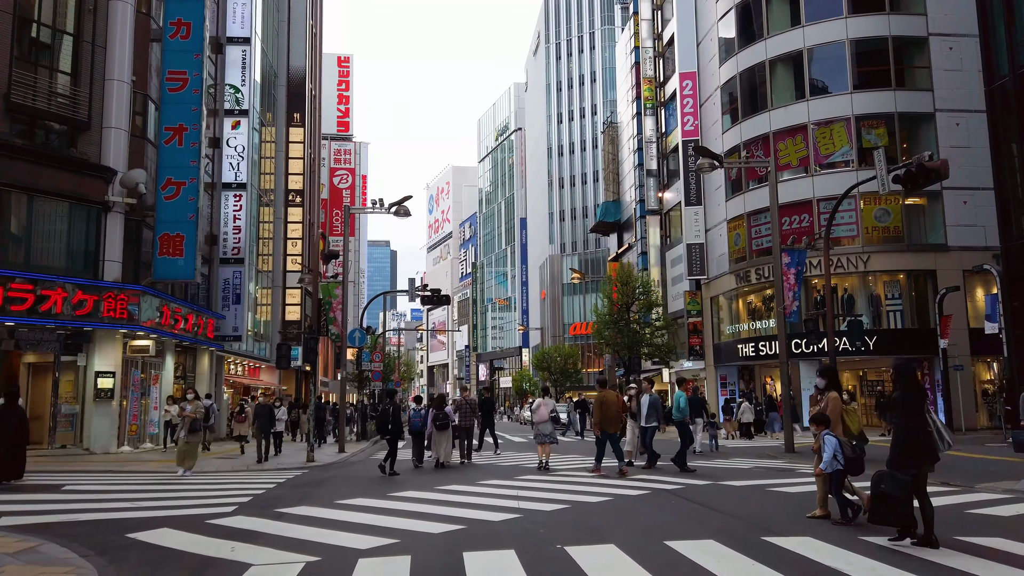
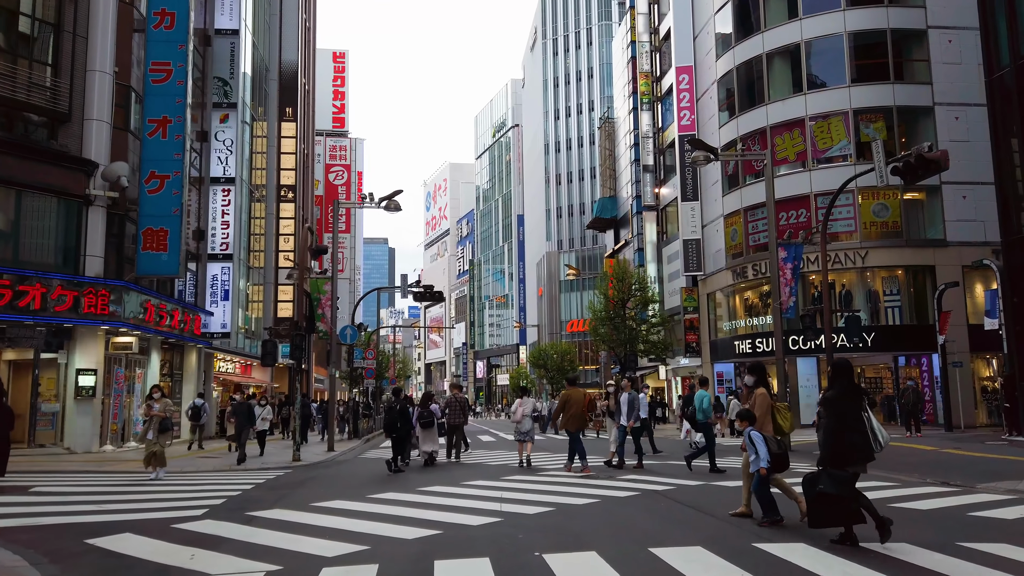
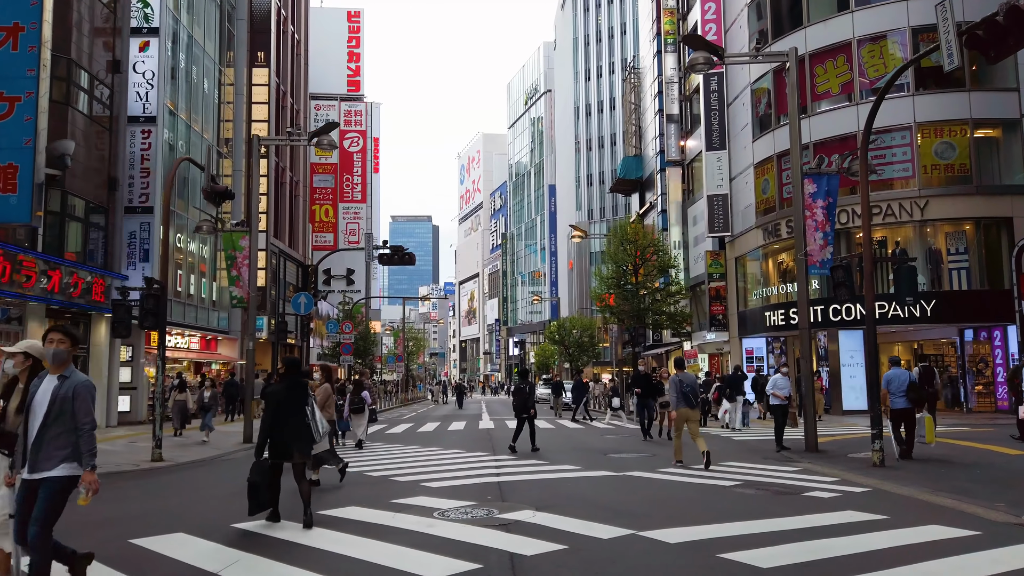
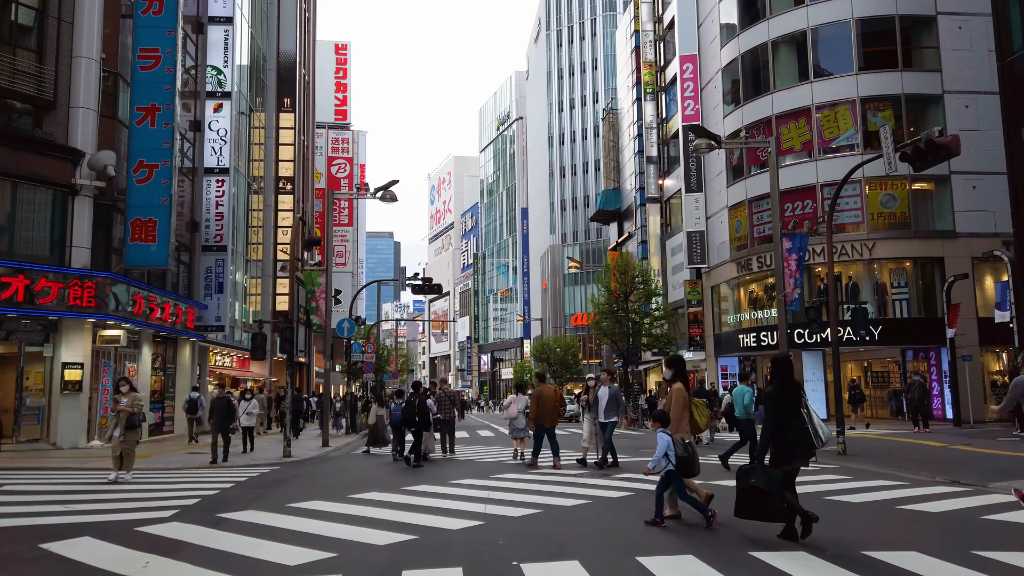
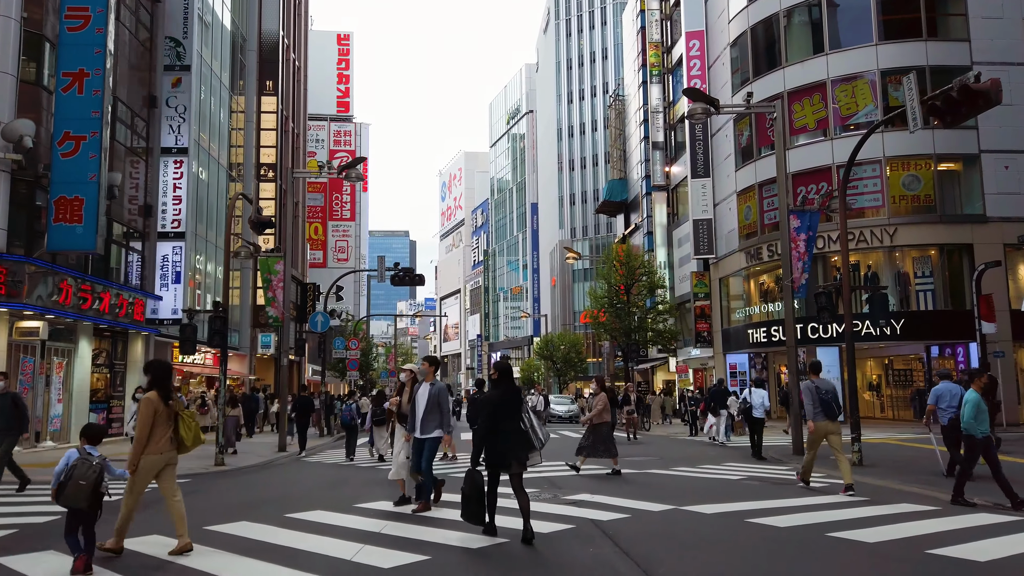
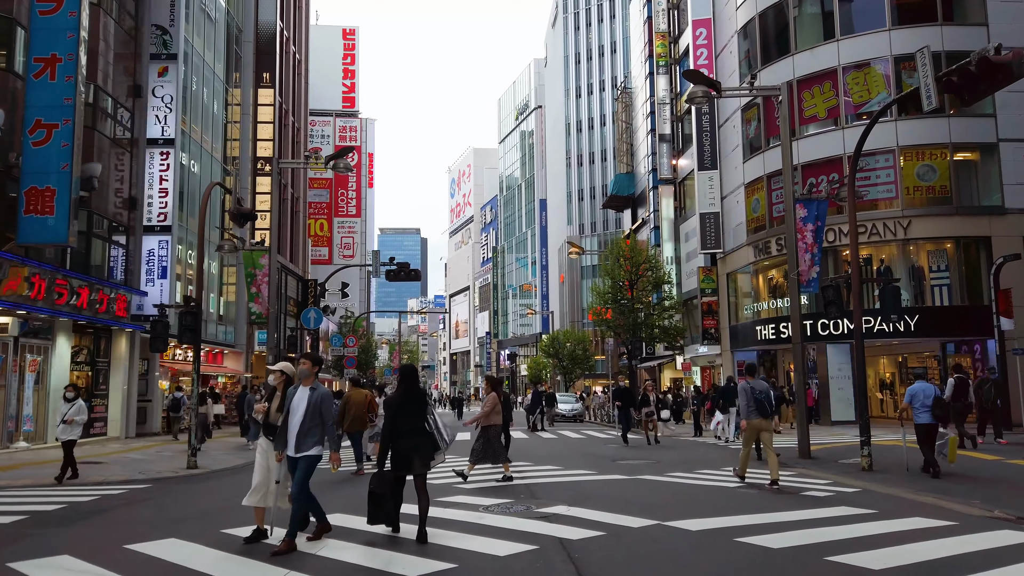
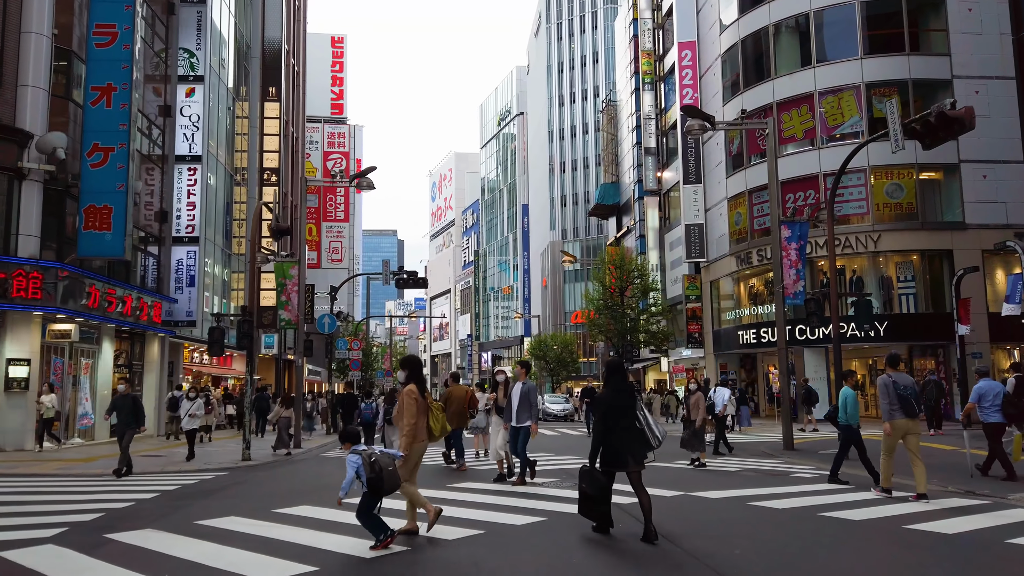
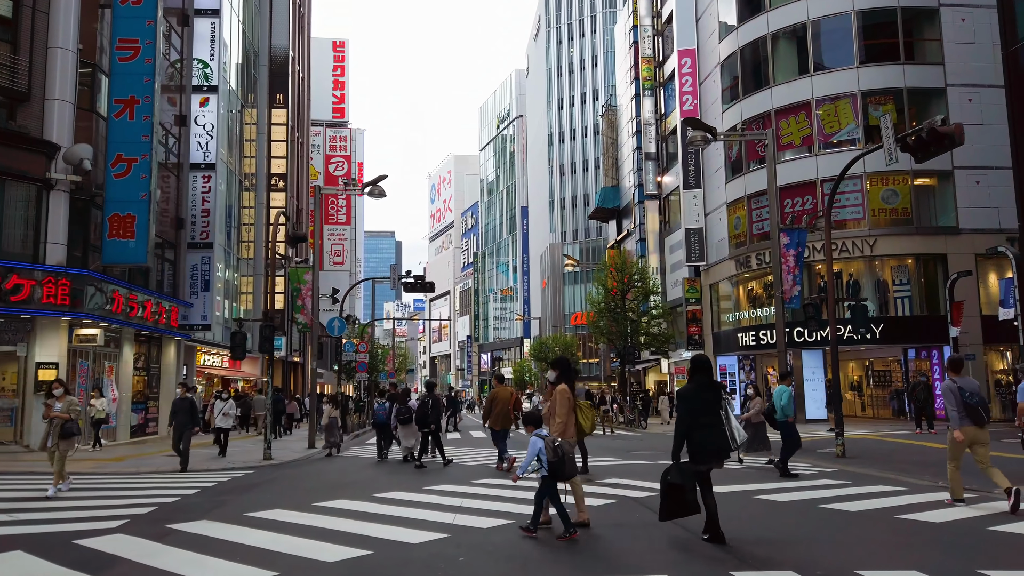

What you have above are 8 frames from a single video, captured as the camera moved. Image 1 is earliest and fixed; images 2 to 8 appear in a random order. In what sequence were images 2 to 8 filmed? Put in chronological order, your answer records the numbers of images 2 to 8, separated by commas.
2, 4, 8, 7, 5, 6, 3
